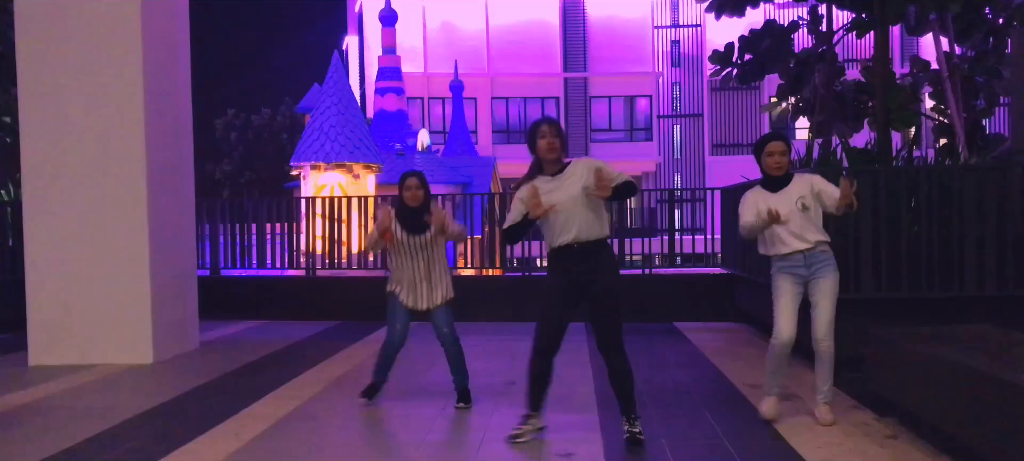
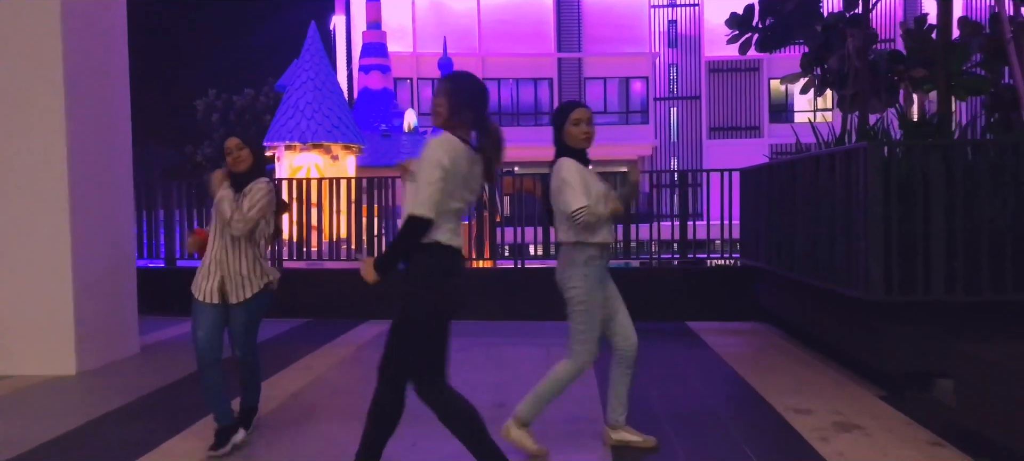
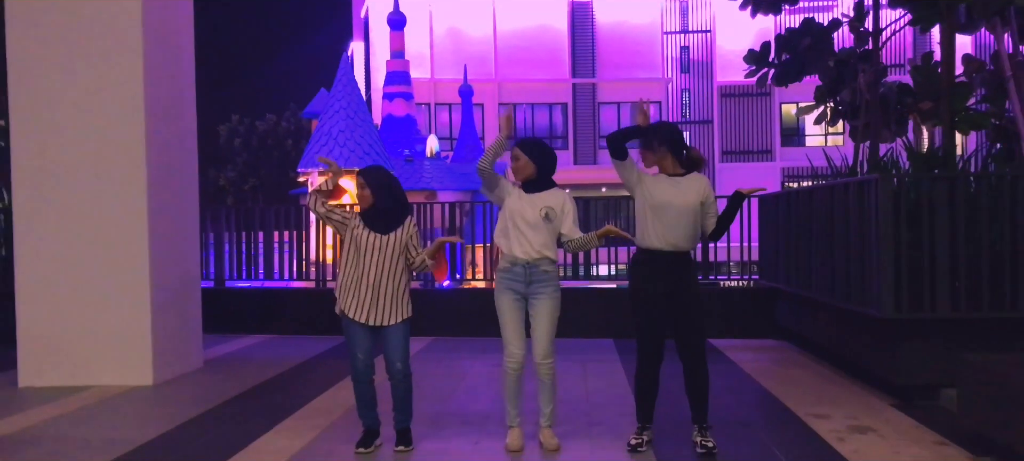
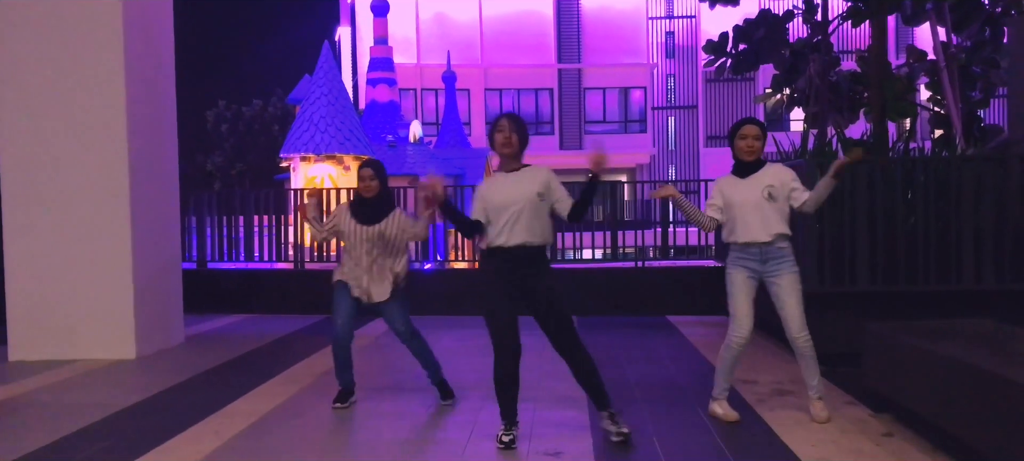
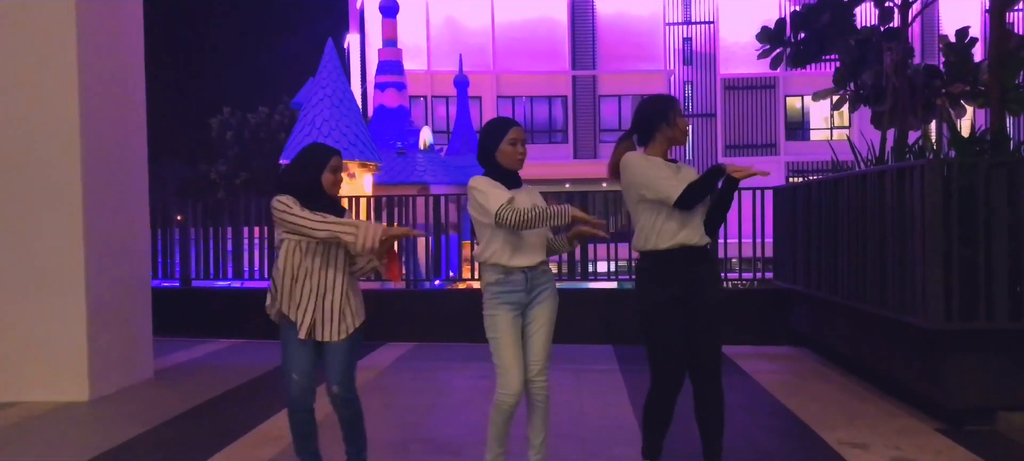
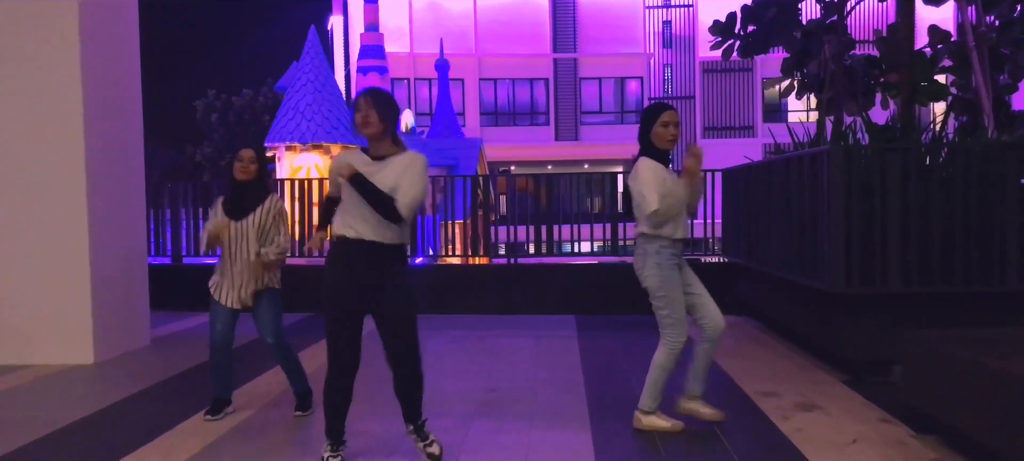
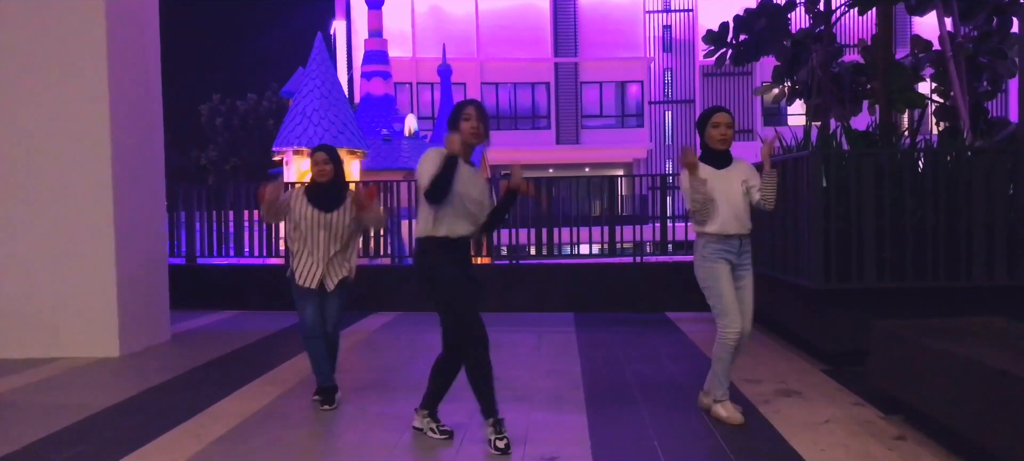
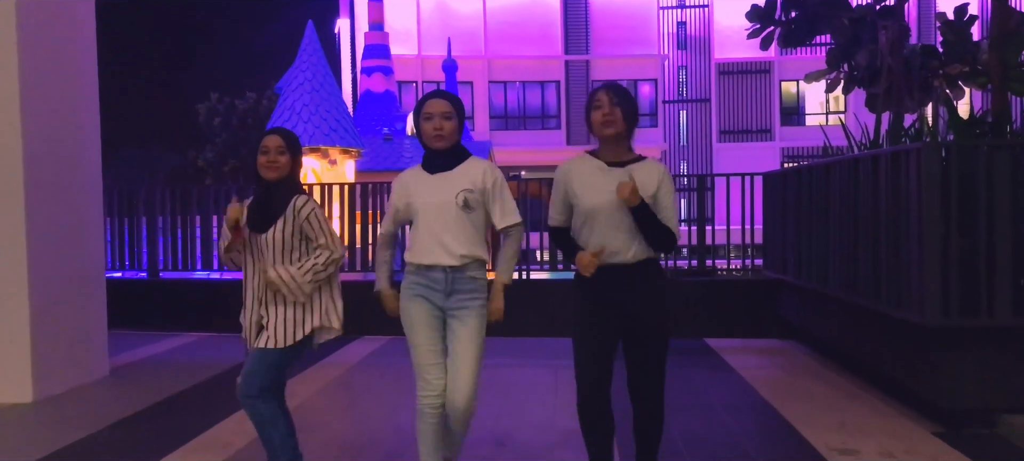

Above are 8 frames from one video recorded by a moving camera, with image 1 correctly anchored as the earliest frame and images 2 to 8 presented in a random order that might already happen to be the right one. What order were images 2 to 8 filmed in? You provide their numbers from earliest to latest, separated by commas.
4, 7, 6, 2, 8, 5, 3
